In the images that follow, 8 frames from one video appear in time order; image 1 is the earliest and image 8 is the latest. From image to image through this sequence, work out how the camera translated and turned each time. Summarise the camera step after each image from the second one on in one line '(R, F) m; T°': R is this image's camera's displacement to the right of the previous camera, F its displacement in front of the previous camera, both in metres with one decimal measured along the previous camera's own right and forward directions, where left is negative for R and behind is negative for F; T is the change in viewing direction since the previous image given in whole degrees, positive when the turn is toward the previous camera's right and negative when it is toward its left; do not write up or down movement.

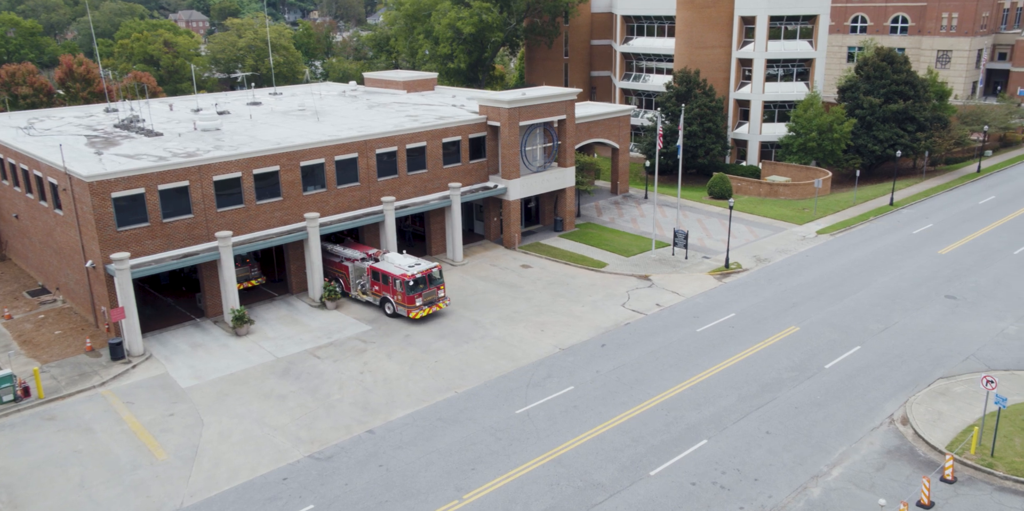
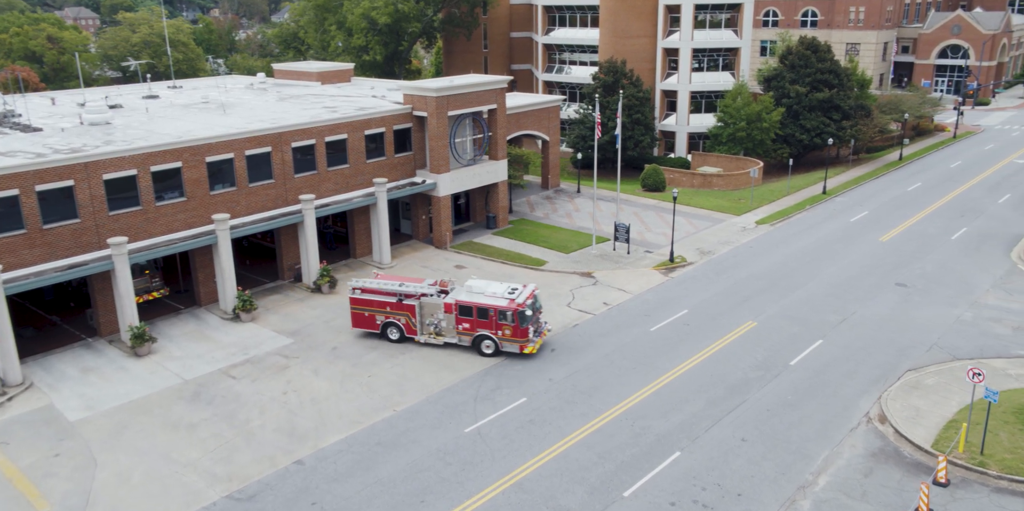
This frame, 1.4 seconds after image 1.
(-0.8, +2.8) m; +6°
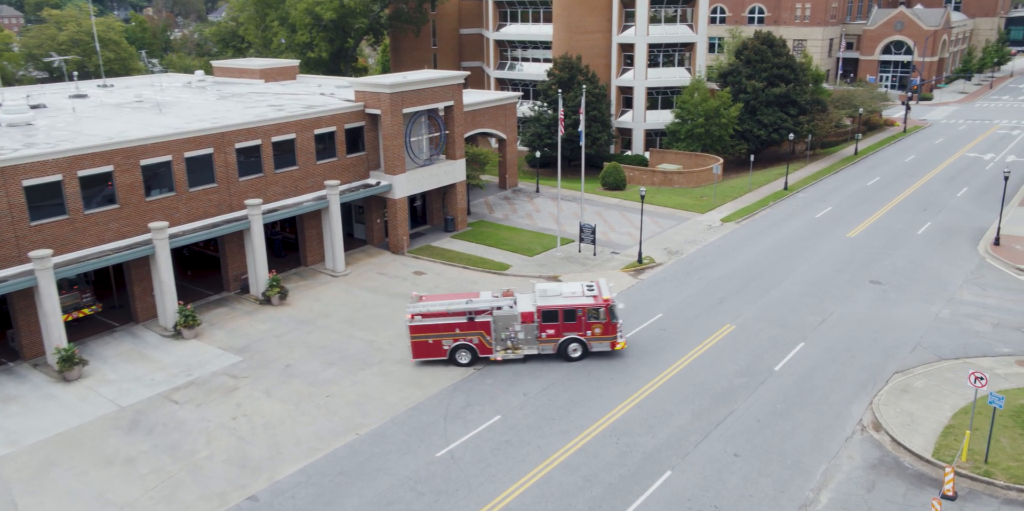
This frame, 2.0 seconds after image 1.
(-0.6, +1.8) m; +4°
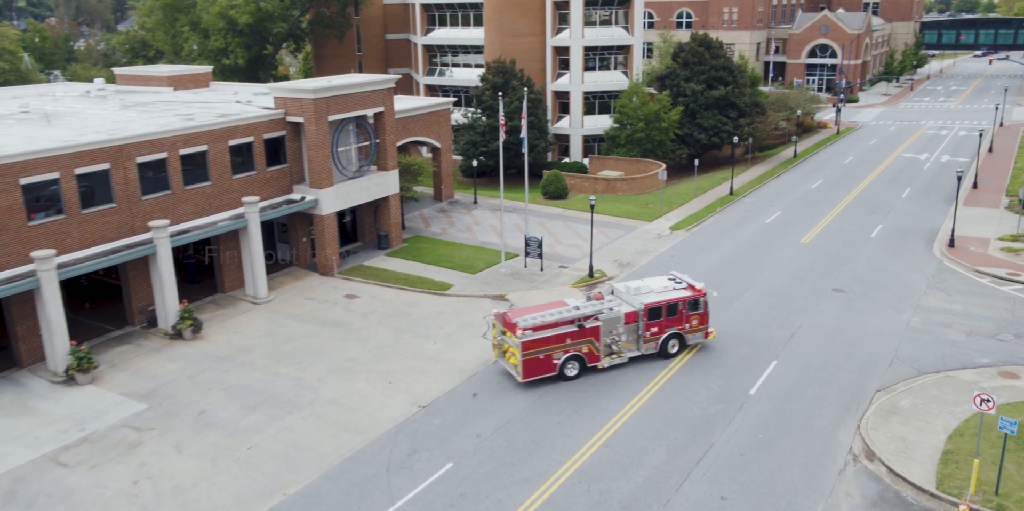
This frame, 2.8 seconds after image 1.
(-0.4, +2.8) m; +5°
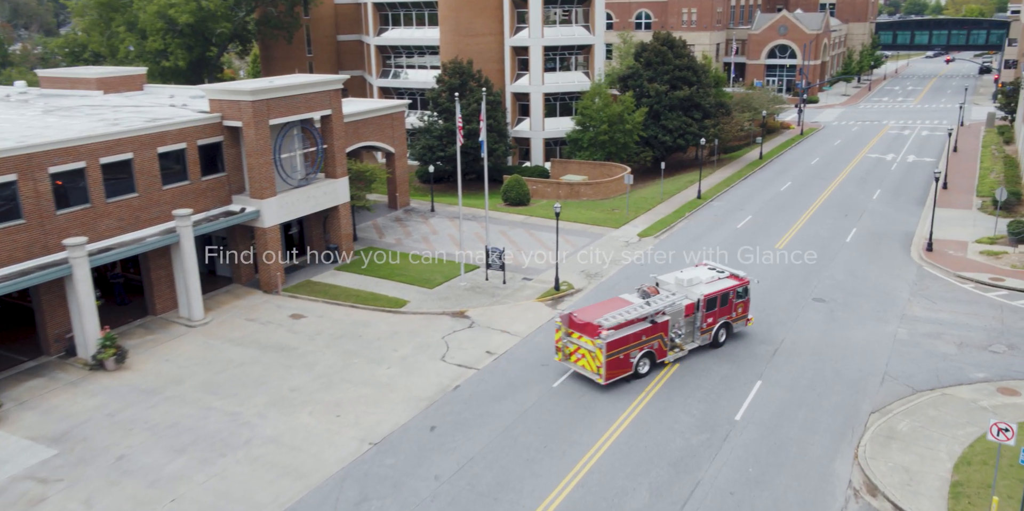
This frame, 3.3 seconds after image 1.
(0.0, +2.3) m; +3°
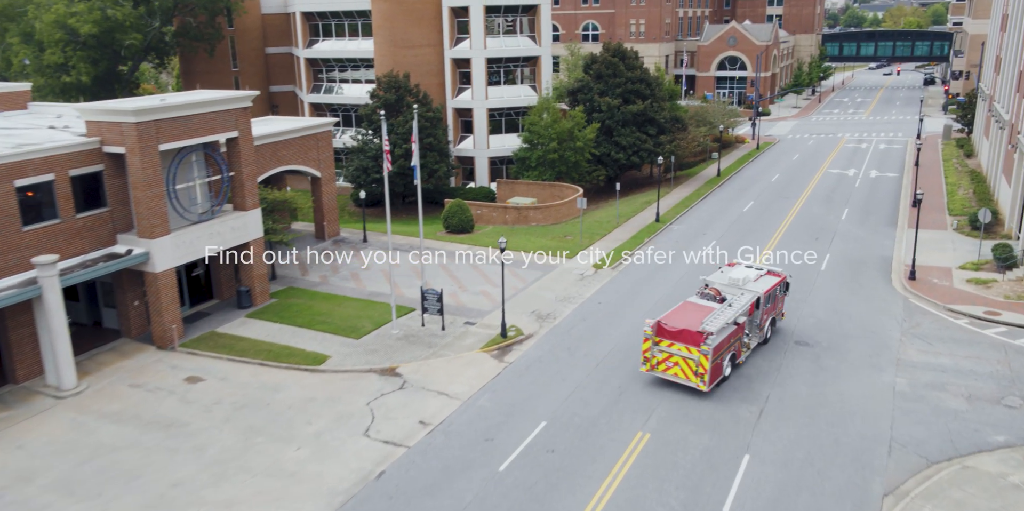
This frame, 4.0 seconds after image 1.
(+0.4, +4.1) m; +4°
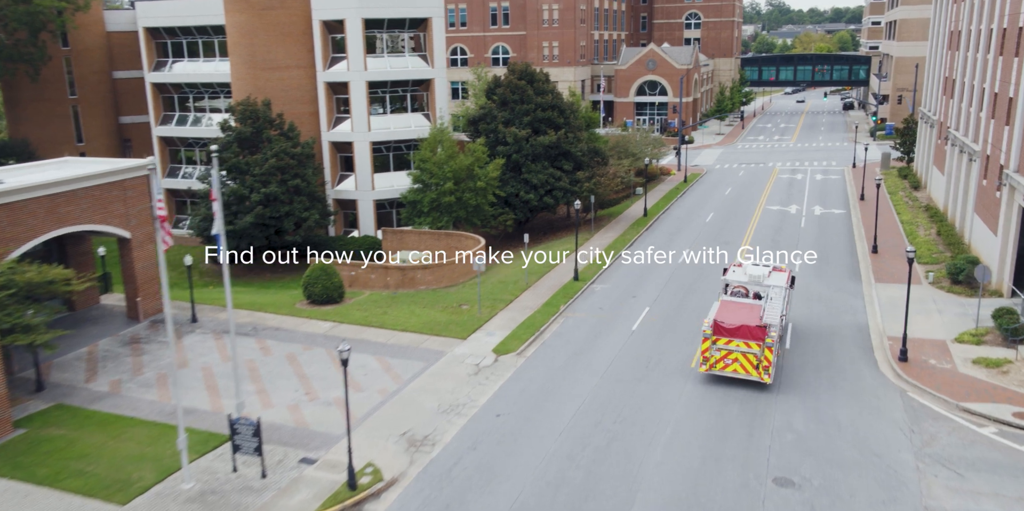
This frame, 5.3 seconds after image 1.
(+1.7, +8.4) m; +6°
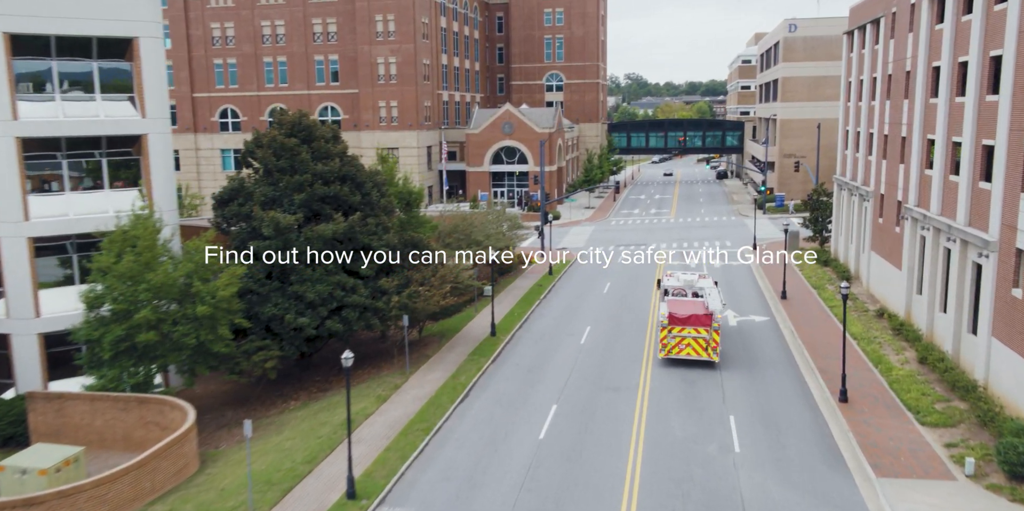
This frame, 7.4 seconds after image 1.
(+3.7, +15.3) m; +9°
